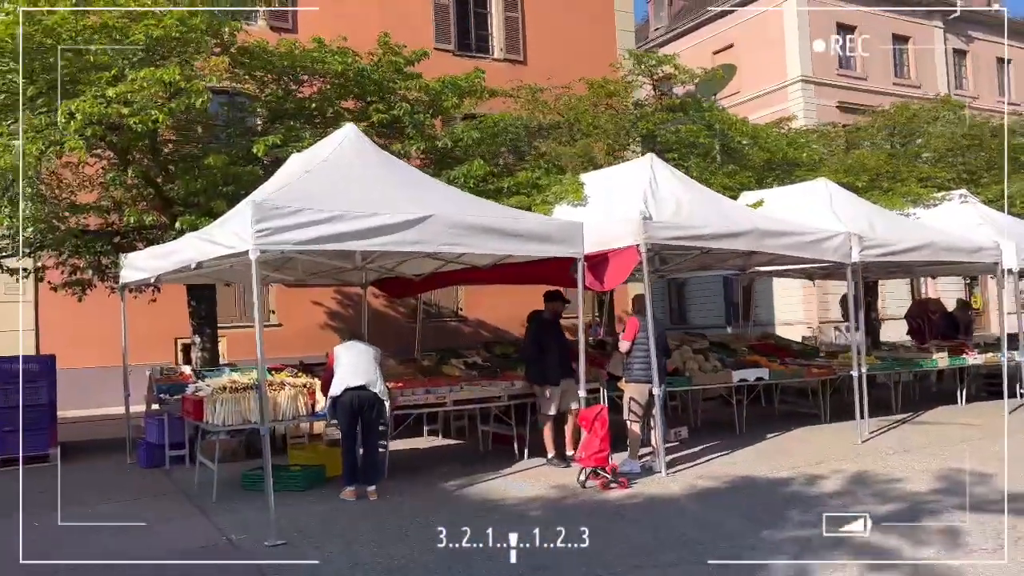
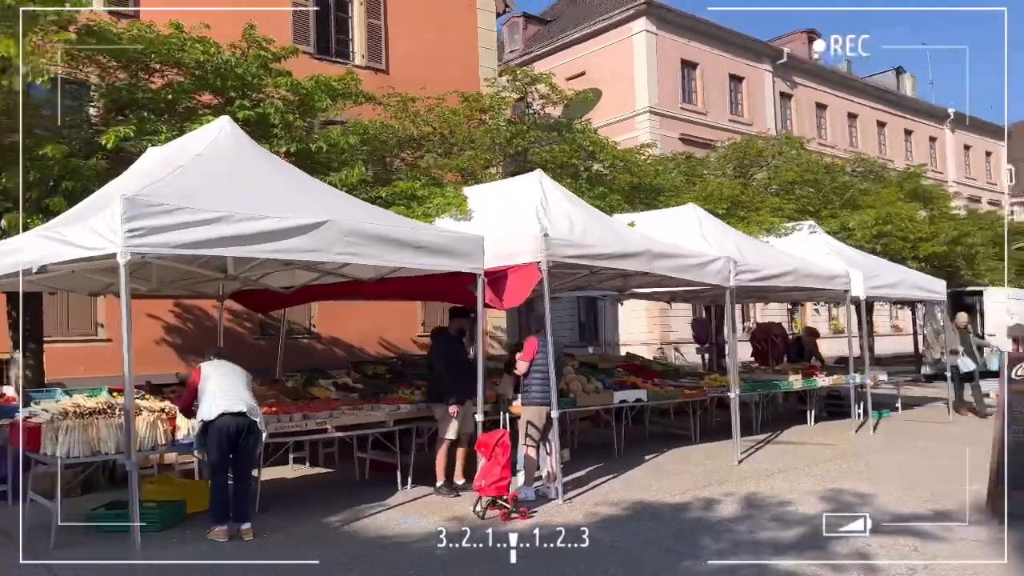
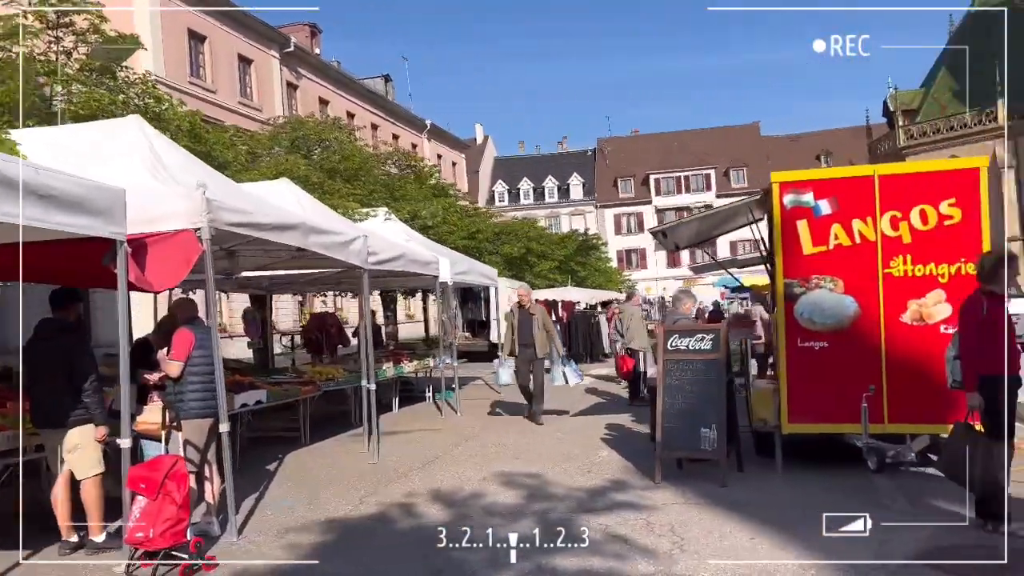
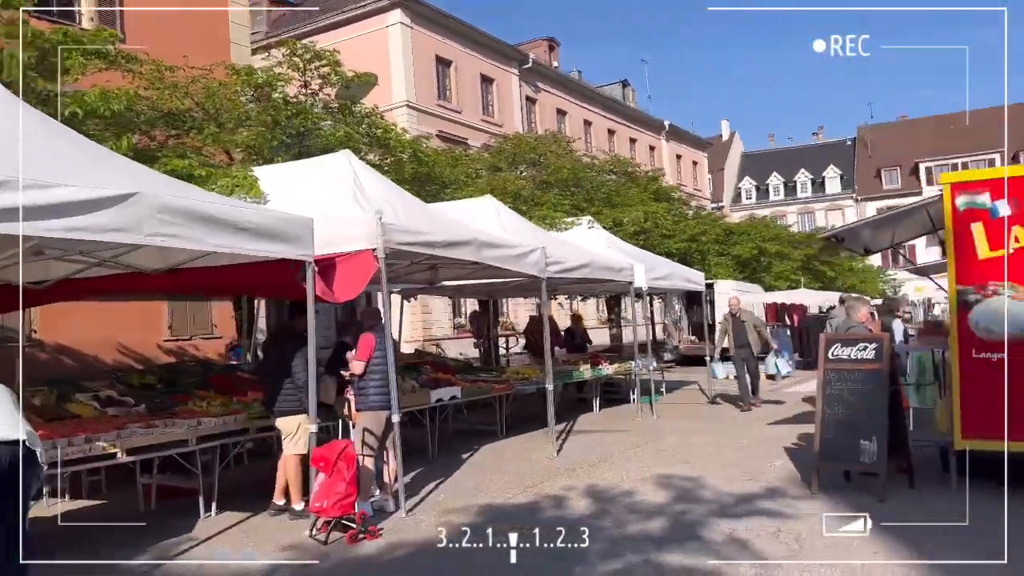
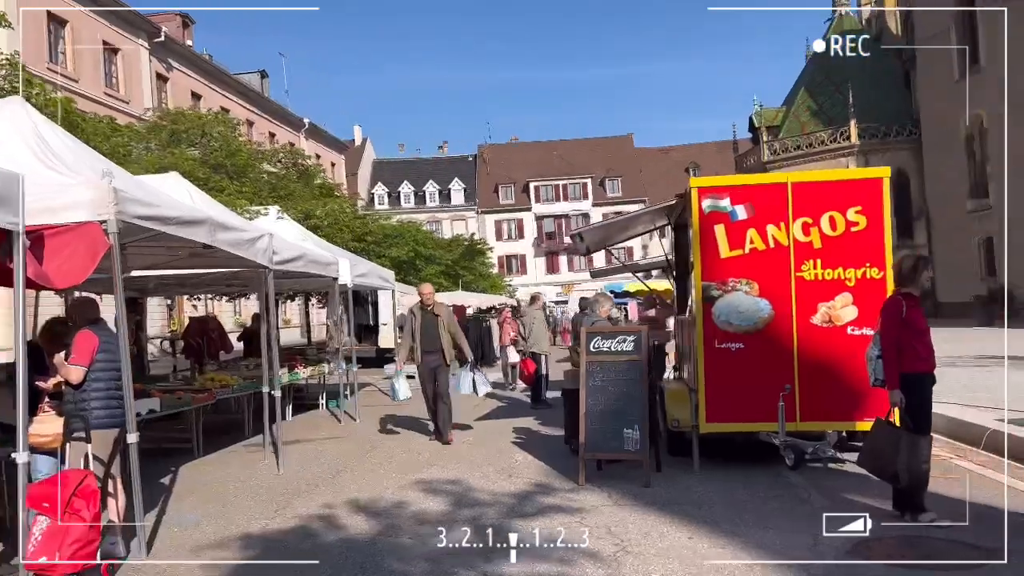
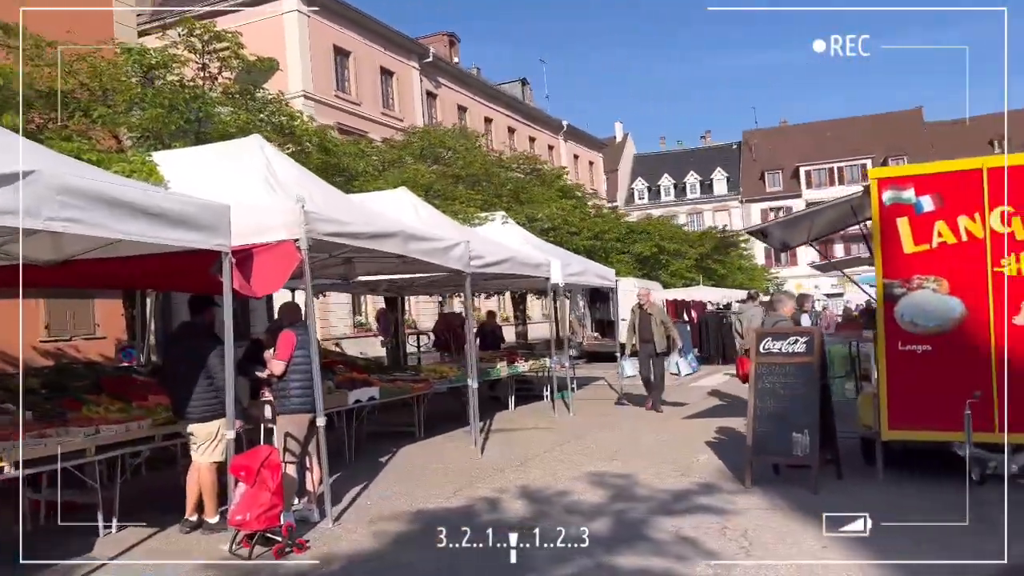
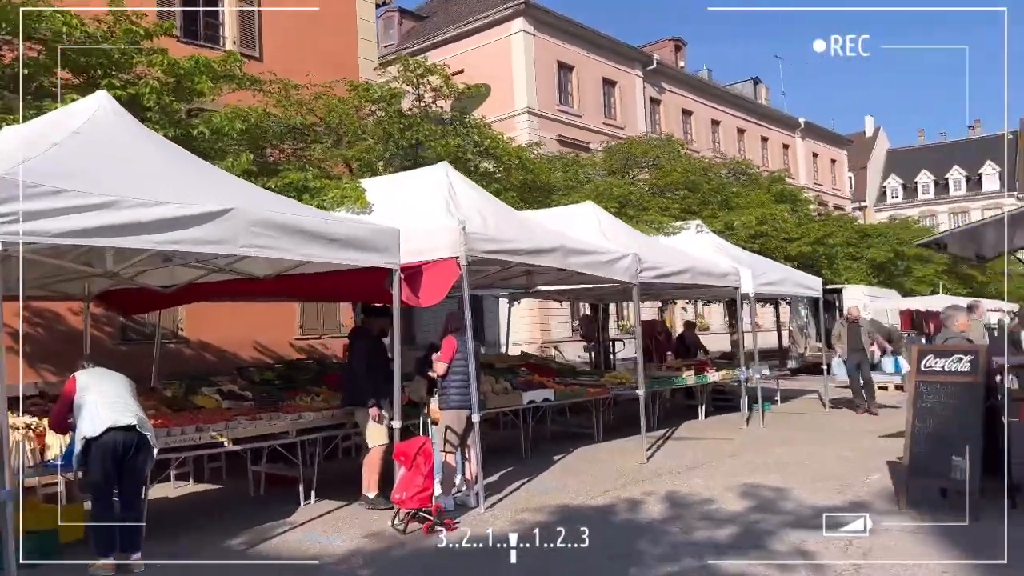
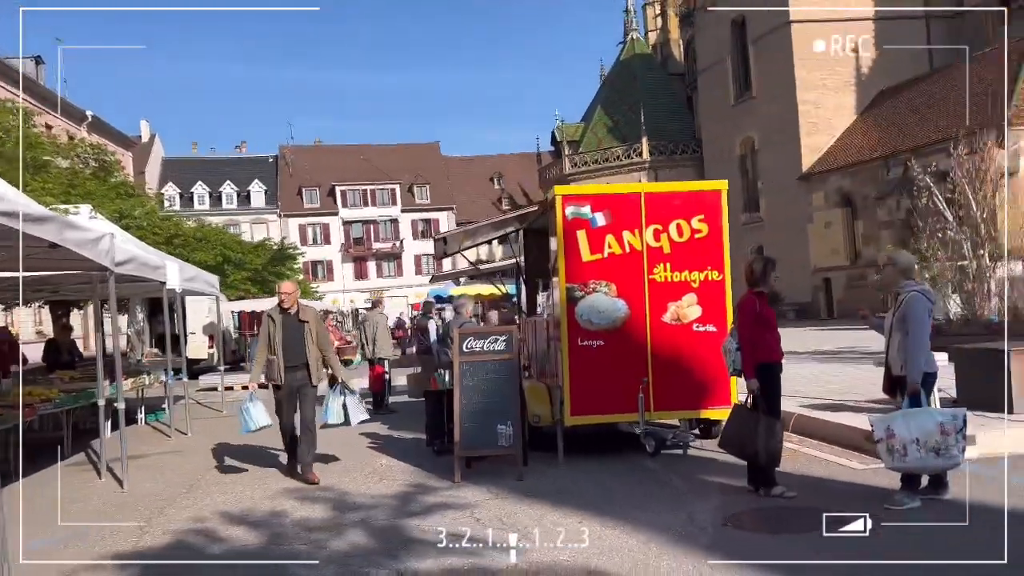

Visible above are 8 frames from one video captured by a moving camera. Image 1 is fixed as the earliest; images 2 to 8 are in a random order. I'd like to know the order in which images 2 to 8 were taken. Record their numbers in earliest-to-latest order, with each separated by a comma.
2, 7, 4, 6, 3, 5, 8
